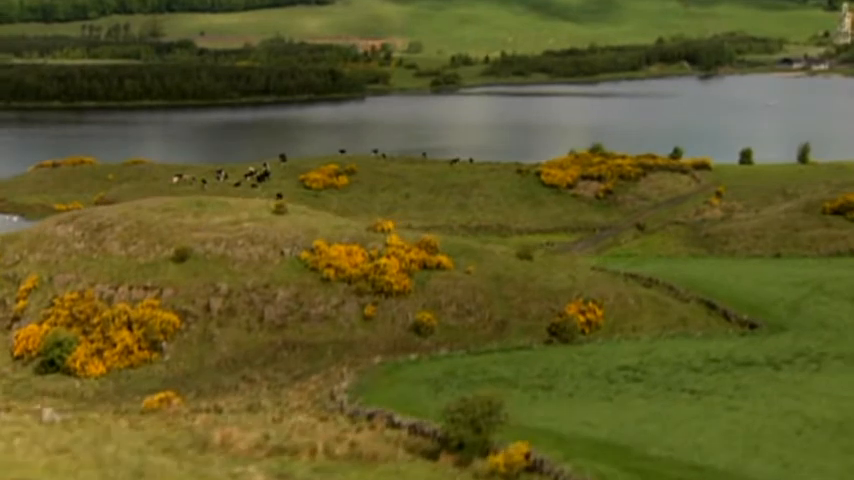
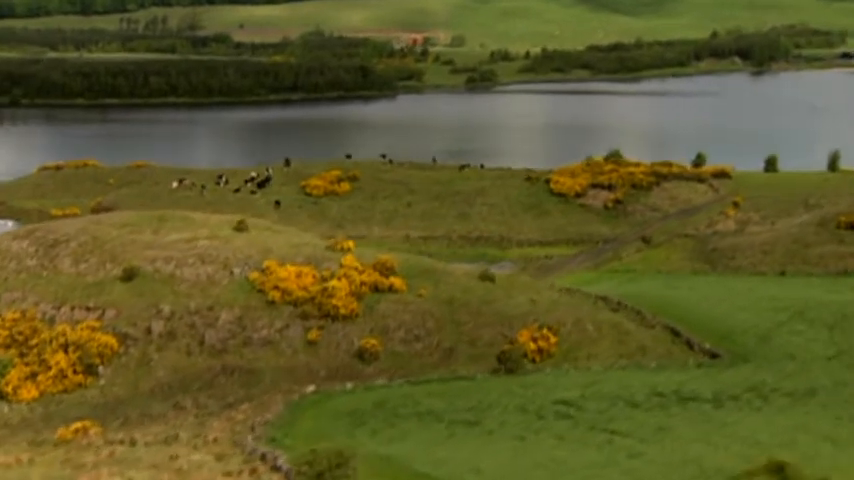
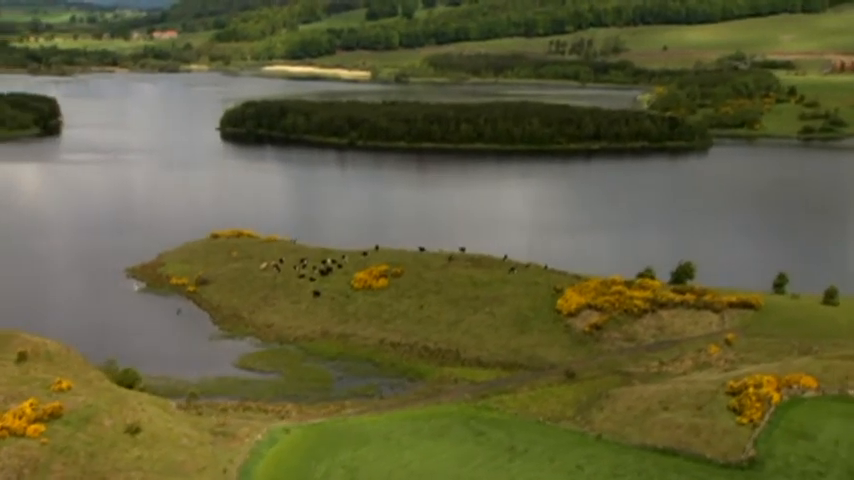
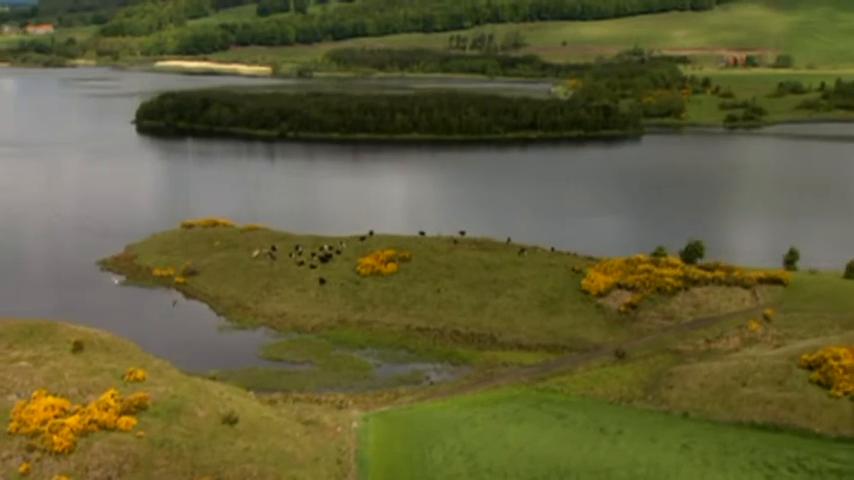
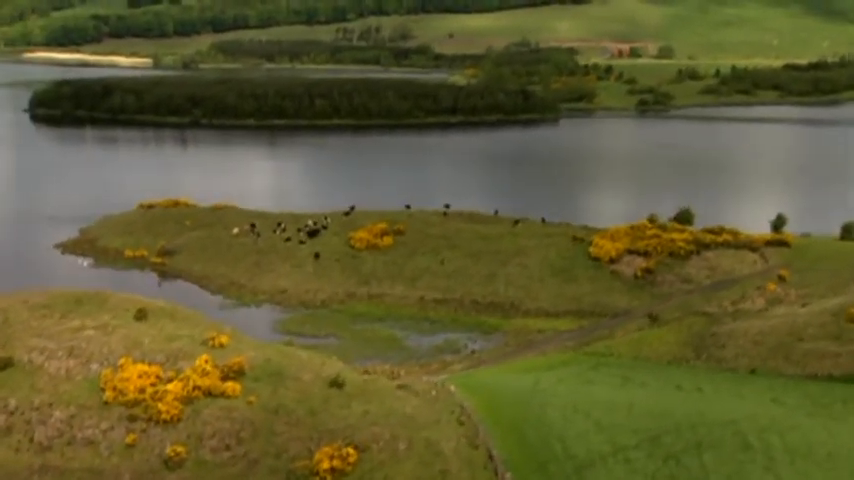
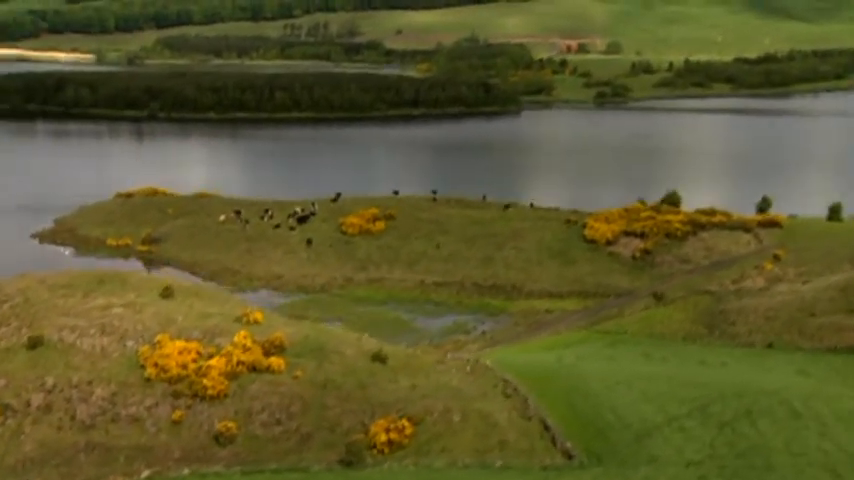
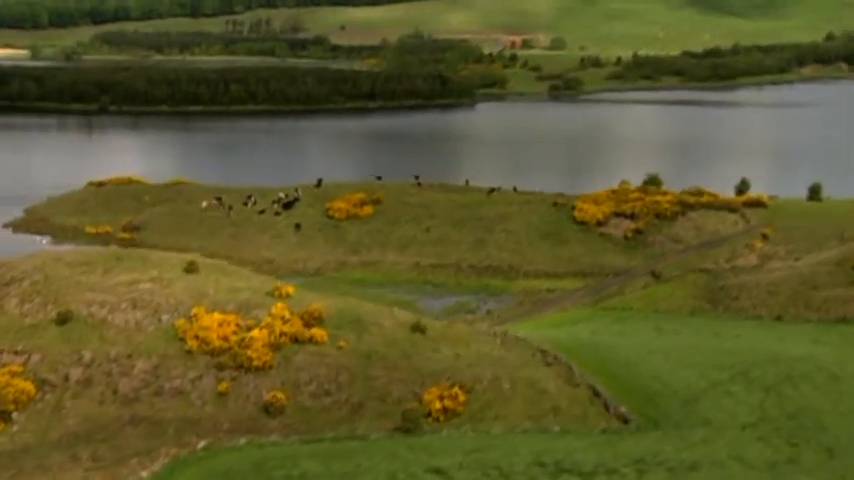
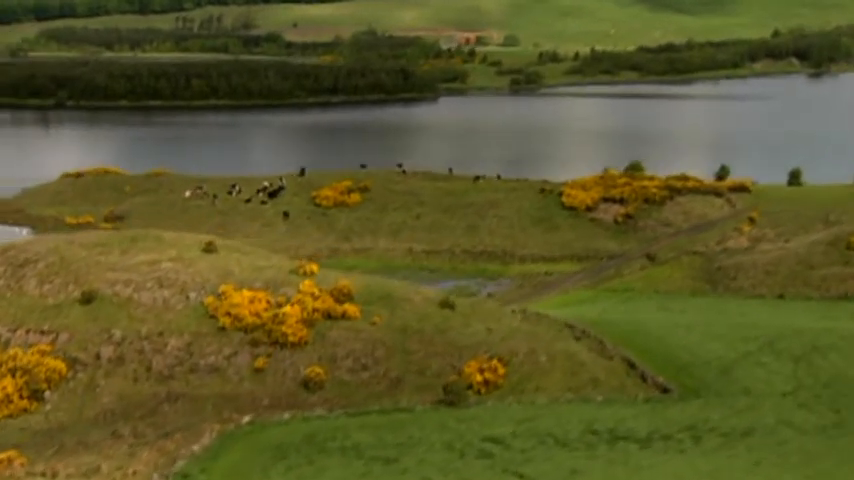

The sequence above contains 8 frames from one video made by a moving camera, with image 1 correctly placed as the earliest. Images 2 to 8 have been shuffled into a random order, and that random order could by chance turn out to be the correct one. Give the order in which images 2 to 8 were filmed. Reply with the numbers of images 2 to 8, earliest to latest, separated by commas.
2, 8, 7, 6, 5, 4, 3
